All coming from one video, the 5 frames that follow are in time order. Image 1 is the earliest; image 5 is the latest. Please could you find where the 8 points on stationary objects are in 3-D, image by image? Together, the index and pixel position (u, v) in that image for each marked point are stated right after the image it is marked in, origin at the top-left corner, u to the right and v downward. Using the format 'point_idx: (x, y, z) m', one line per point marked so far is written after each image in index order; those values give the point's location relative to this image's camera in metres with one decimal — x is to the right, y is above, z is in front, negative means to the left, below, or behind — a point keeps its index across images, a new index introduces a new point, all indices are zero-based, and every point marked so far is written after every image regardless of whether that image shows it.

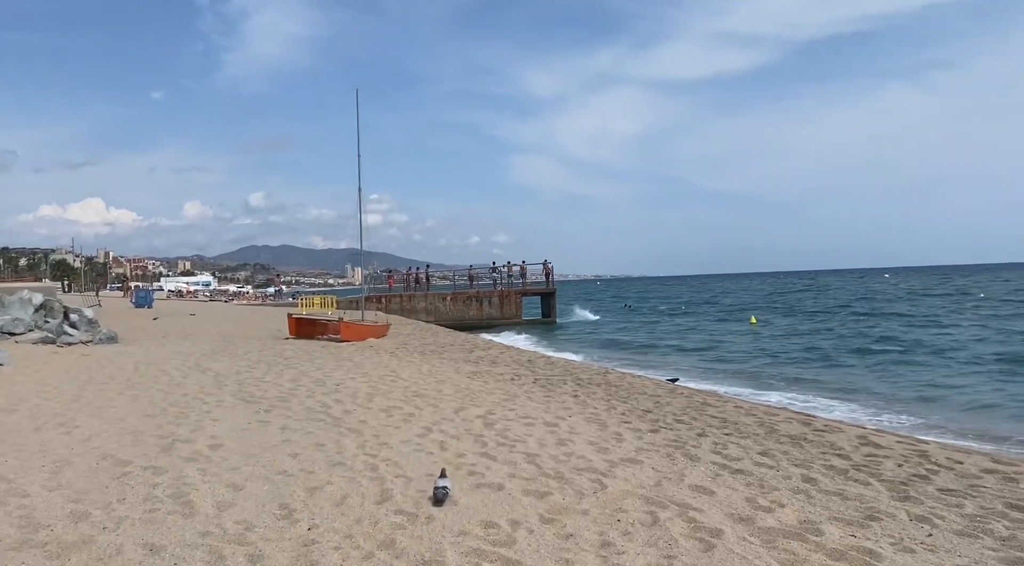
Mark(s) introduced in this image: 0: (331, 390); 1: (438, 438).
0: (-2.7, -1.9, +12.7) m
1: (-0.8, -1.9, +10.1) m
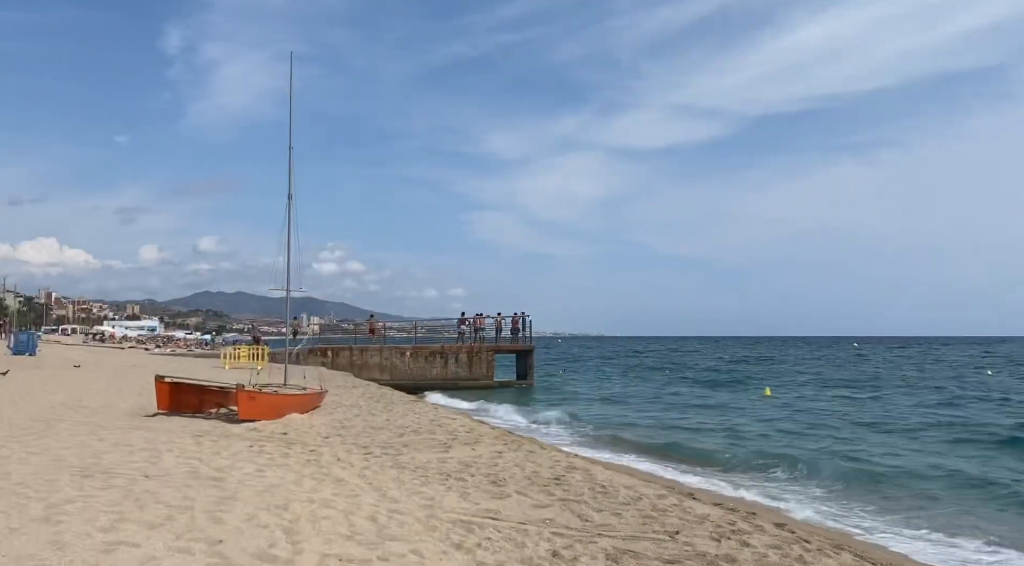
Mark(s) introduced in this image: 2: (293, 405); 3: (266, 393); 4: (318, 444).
0: (-3.6, -2.3, +12.0) m
1: (-1.5, -2.3, +9.5) m
2: (-4.3, -2.4, +15.4) m
3: (-4.4, -2.0, +14.3) m
4: (-2.8, -2.4, +11.6) m
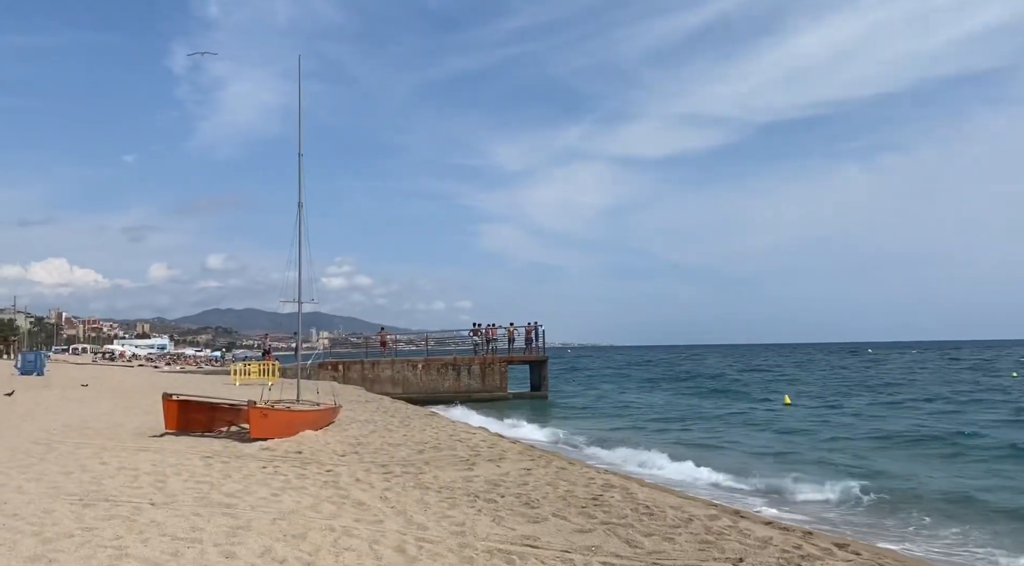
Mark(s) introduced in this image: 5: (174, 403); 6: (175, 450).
0: (-3.2, -2.5, +11.4) m
1: (-1.2, -2.3, +8.8) m
2: (-3.9, -2.6, +14.8) m
3: (-4.0, -2.2, +13.7) m
4: (-2.4, -2.5, +10.9) m
5: (-5.8, -2.1, +13.6) m
6: (-4.7, -2.3, +11.1) m
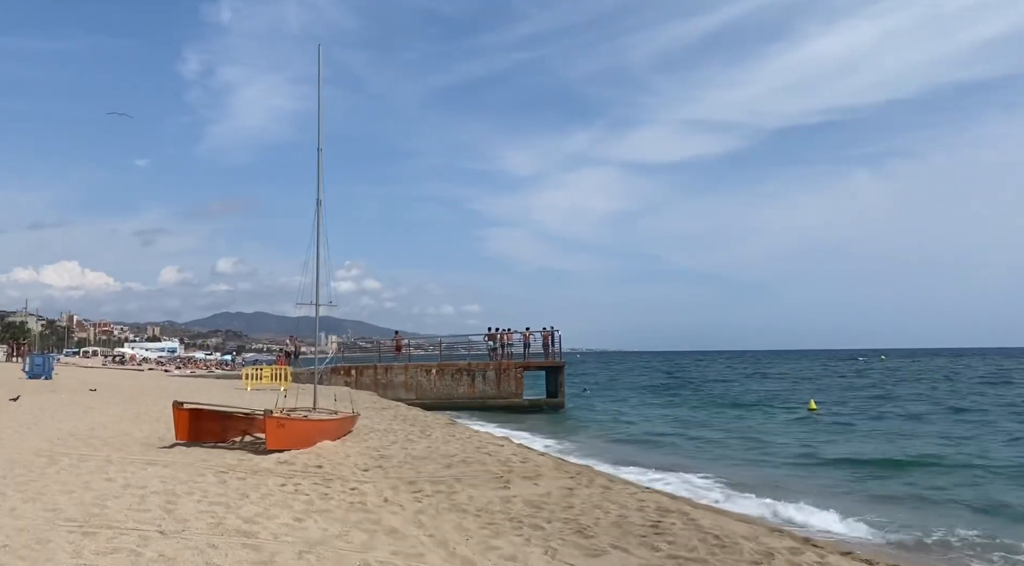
0: (-2.7, -2.5, +10.5) m
1: (-0.7, -2.3, +8.0) m
2: (-3.3, -2.6, +14.0) m
3: (-3.5, -2.2, +12.9) m
4: (-1.9, -2.5, +10.1) m
5: (-5.3, -2.1, +12.8) m
6: (-4.2, -2.4, +10.3) m
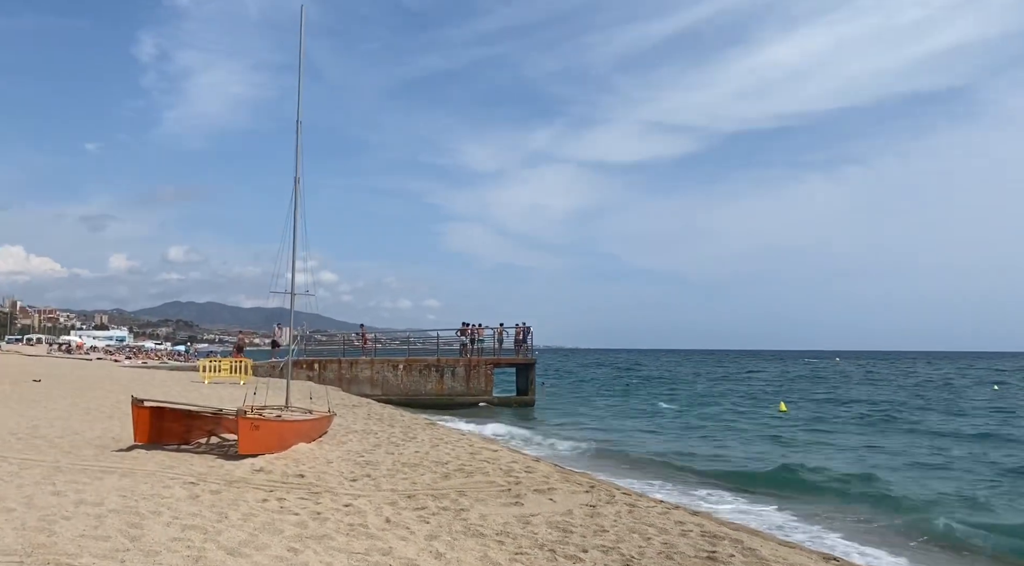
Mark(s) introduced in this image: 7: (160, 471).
0: (-2.6, -2.3, +9.3) m
1: (-0.4, -2.2, +6.8) m
2: (-3.4, -2.4, +12.6) m
3: (-3.5, -2.0, +11.5) m
4: (-1.8, -2.3, +8.8) m
5: (-5.3, -1.8, +11.4) m
6: (-4.1, -2.1, +8.9) m
7: (-4.0, -2.2, +9.1) m
